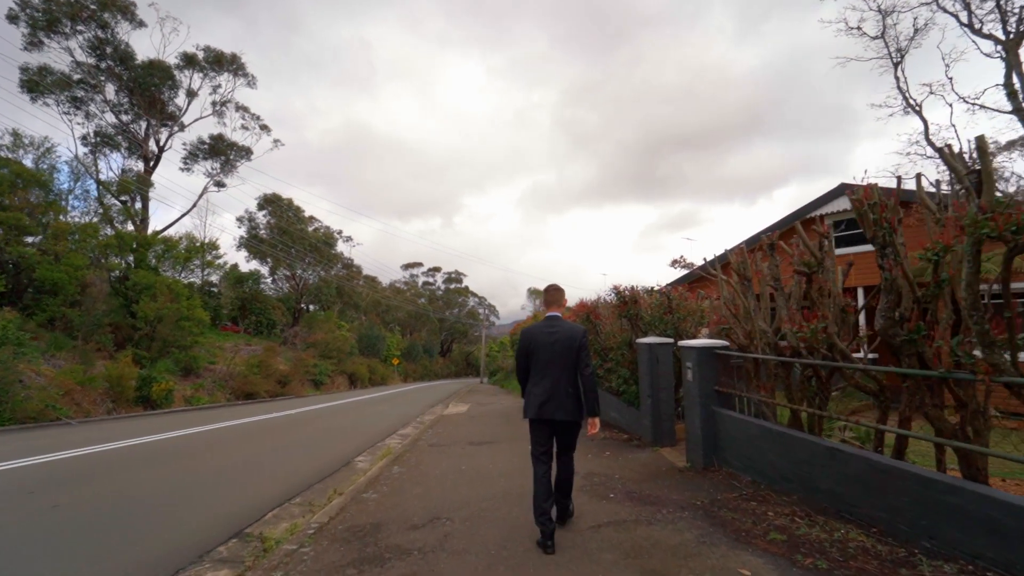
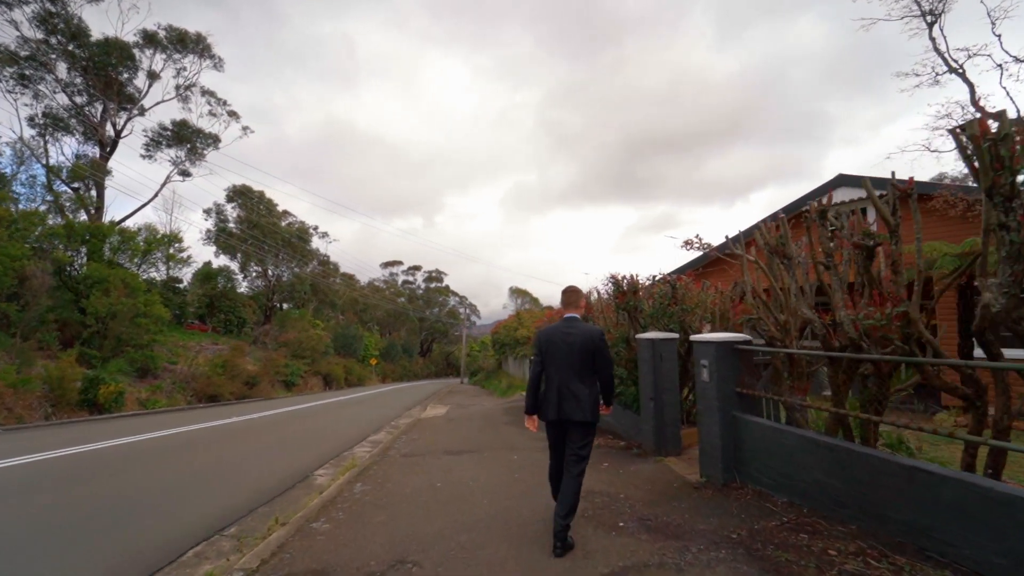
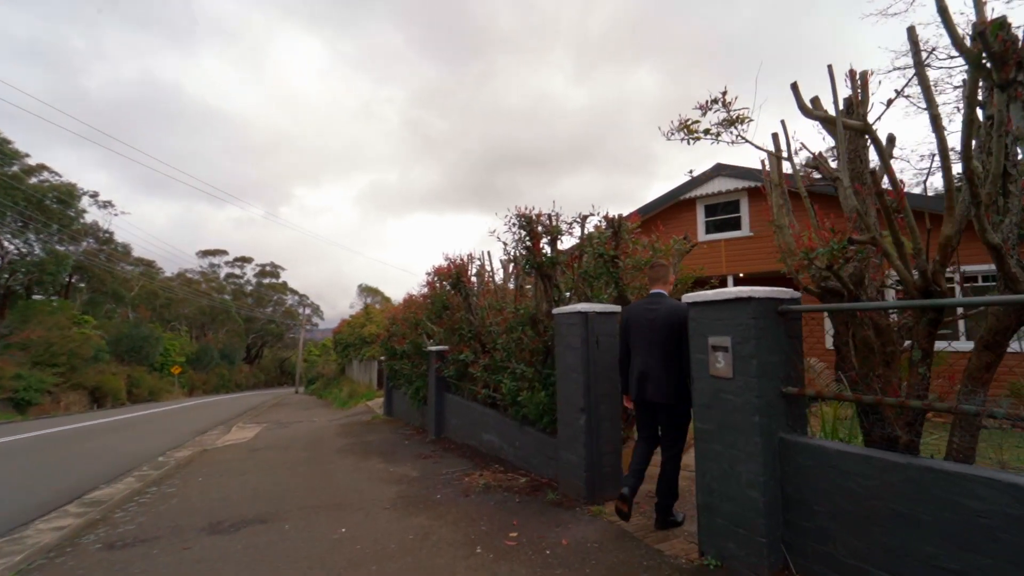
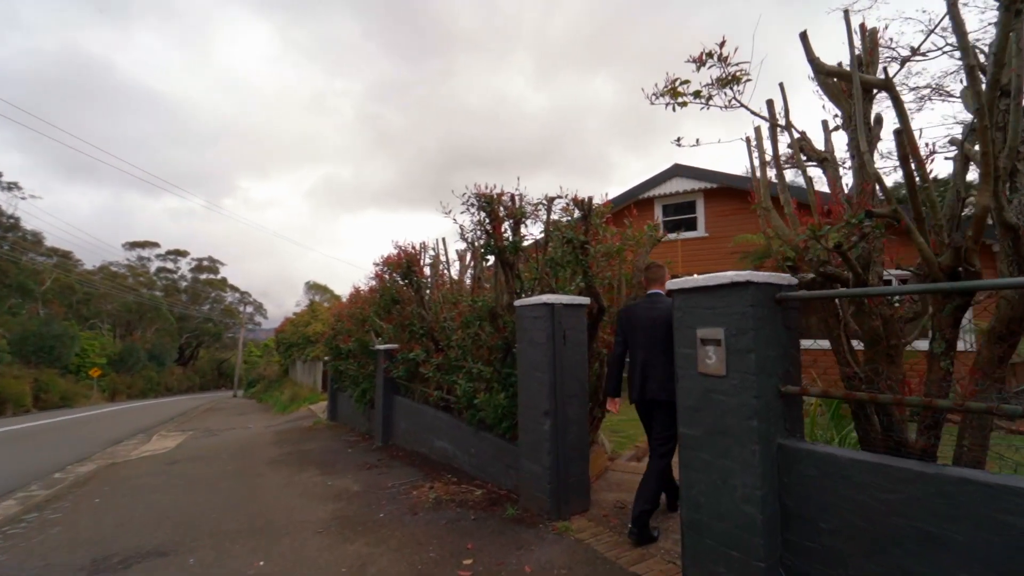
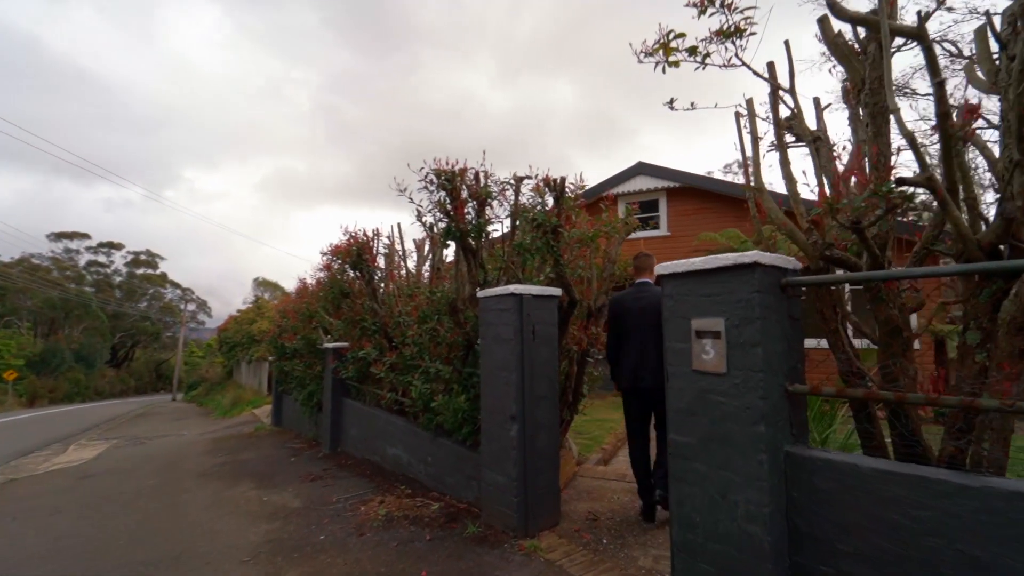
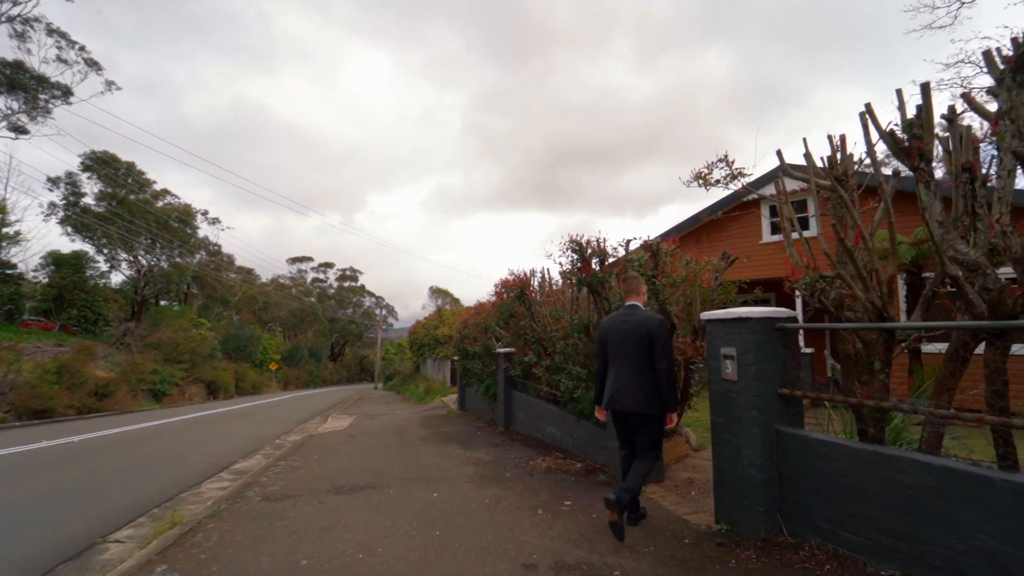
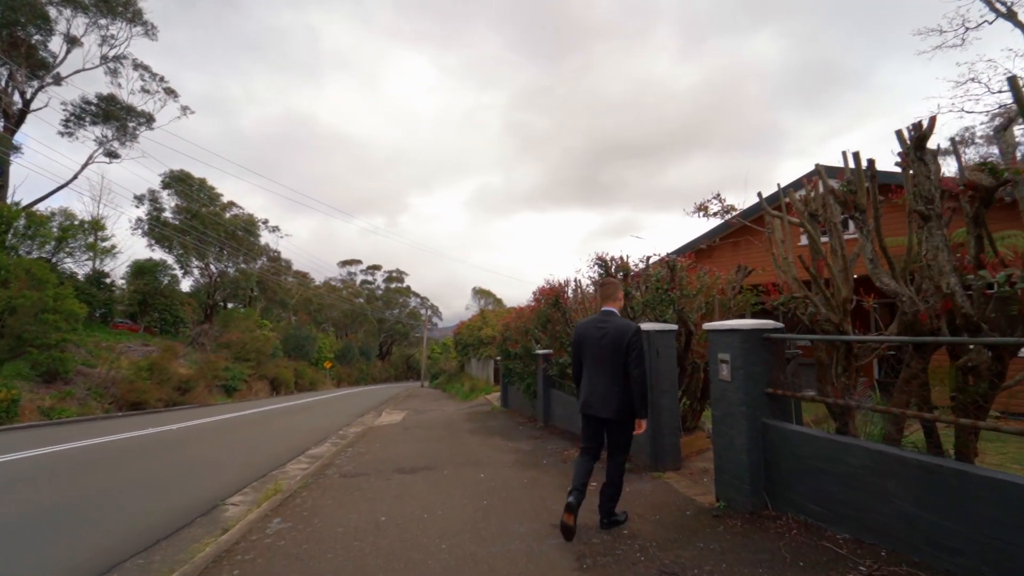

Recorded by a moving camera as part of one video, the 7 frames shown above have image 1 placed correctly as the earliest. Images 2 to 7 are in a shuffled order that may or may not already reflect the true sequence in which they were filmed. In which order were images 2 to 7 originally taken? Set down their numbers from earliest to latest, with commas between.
2, 7, 6, 3, 4, 5
